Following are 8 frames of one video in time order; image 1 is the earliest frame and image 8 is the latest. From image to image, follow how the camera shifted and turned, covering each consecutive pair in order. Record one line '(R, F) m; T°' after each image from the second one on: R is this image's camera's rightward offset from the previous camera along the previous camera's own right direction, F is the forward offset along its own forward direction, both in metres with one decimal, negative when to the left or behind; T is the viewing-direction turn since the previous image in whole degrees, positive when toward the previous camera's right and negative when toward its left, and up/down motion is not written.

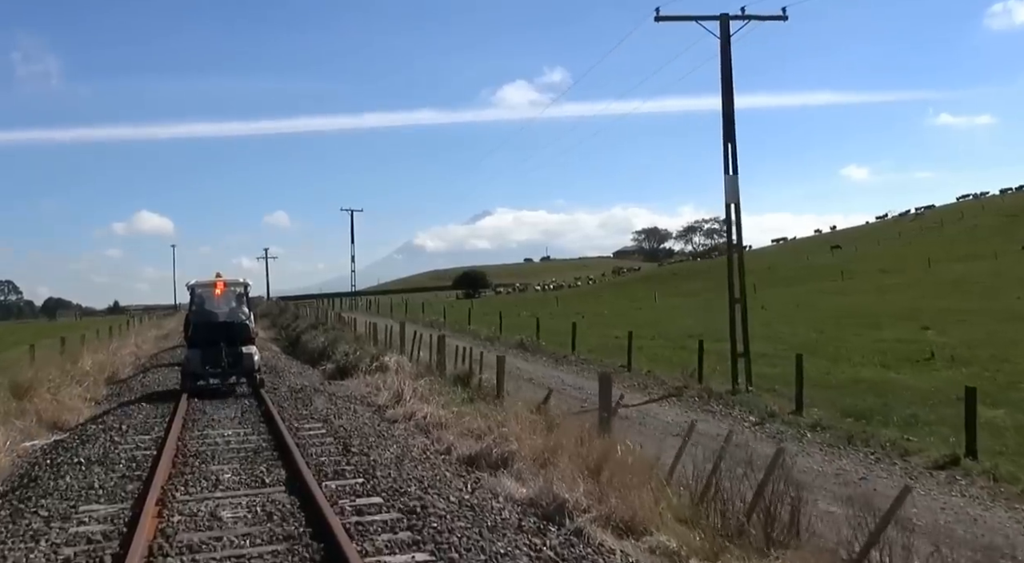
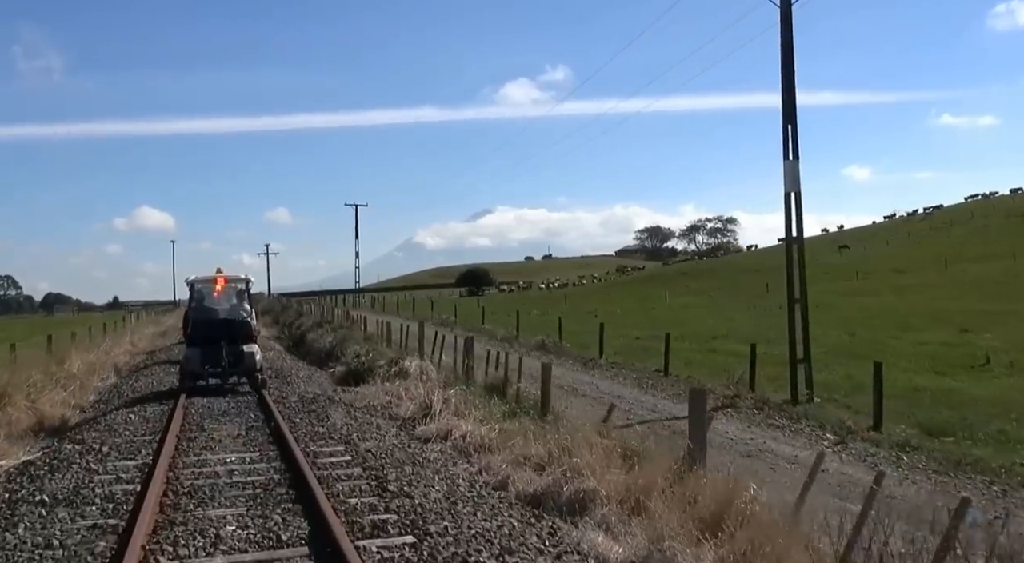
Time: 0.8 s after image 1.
(-0.8, +2.9) m; 0°
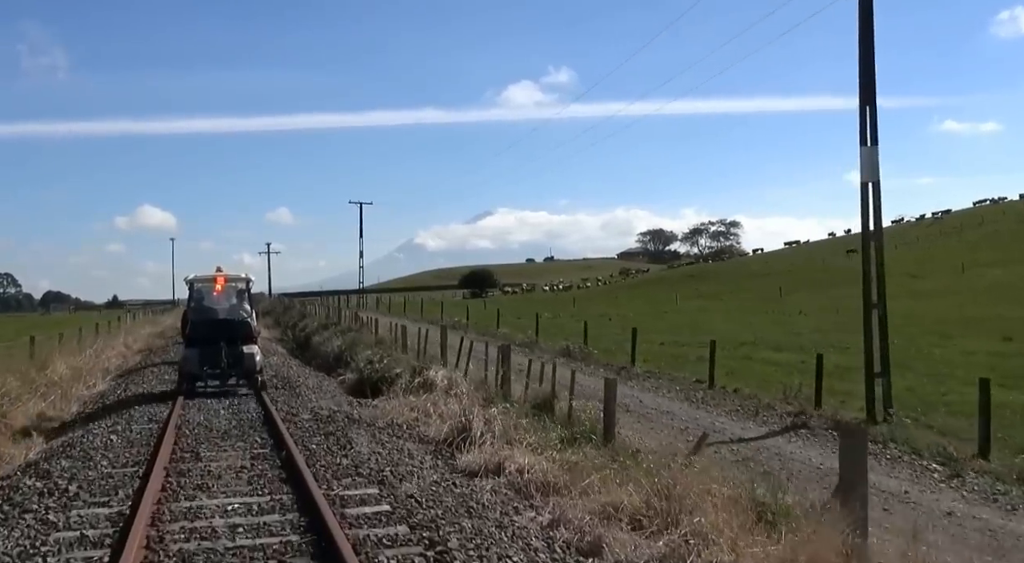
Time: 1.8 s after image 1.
(-0.8, +3.0) m; 0°
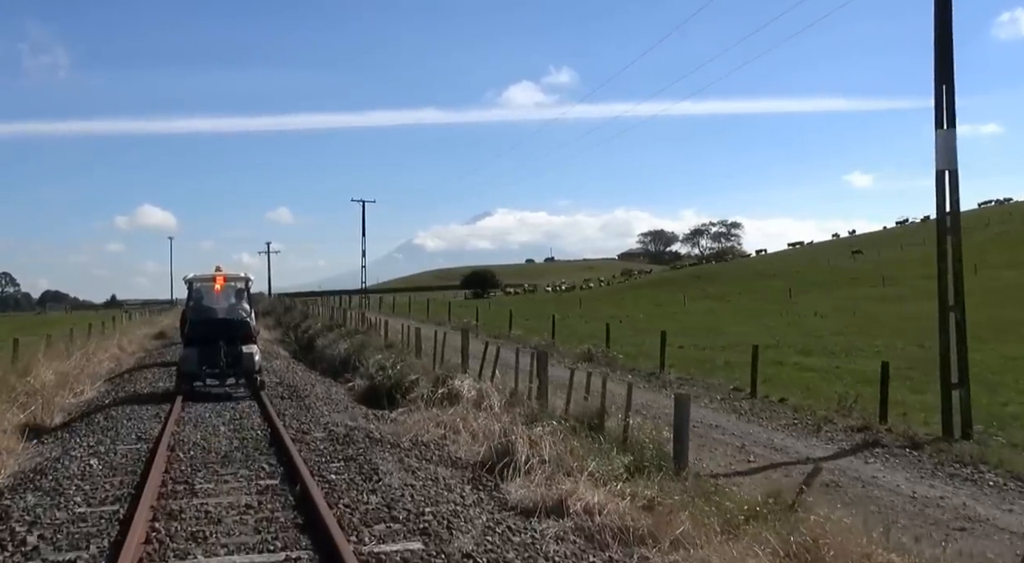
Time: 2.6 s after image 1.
(-0.7, +2.3) m; 0°
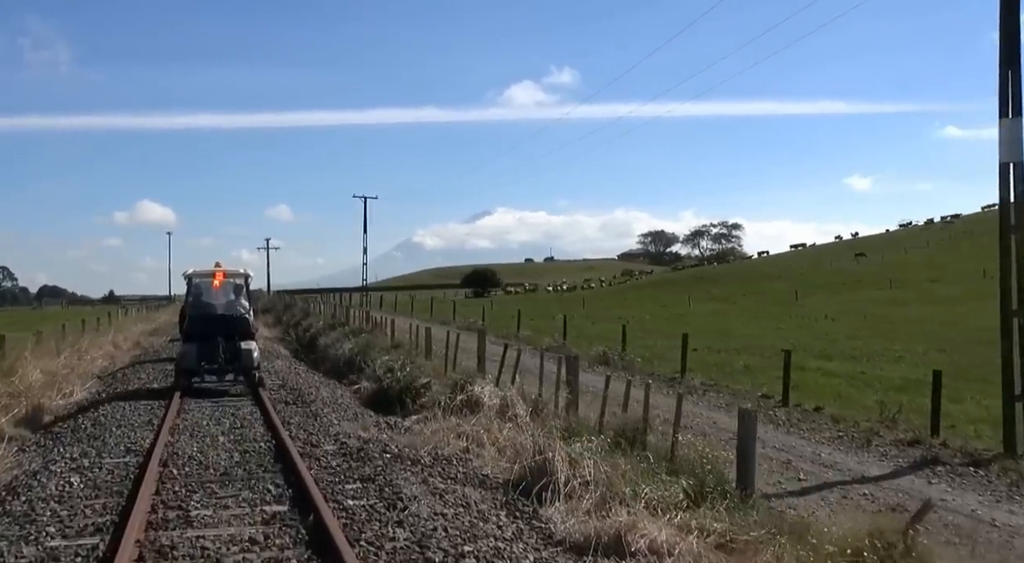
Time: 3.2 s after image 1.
(-0.5, +1.6) m; 0°
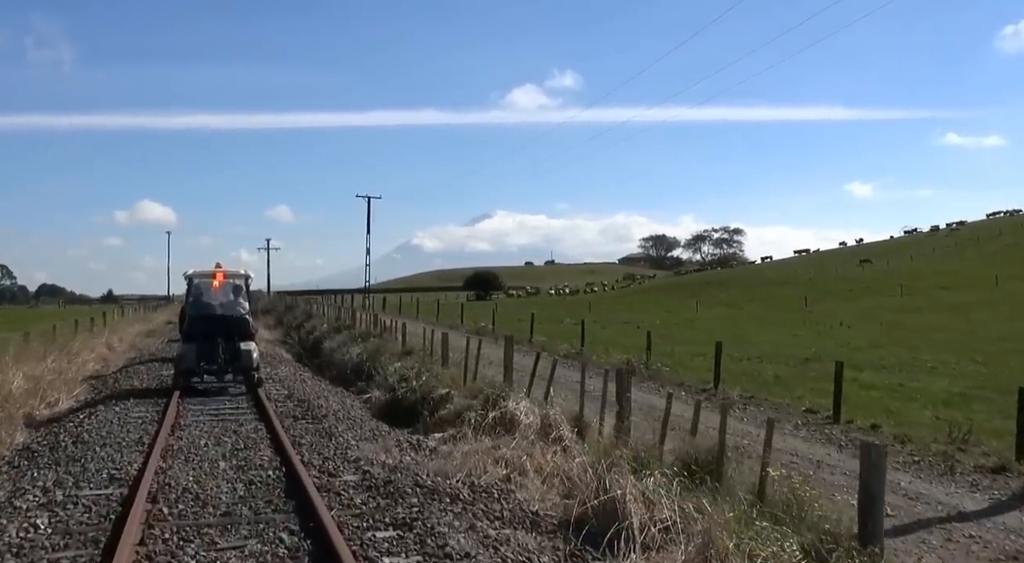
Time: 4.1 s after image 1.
(-0.6, +2.1) m; 0°
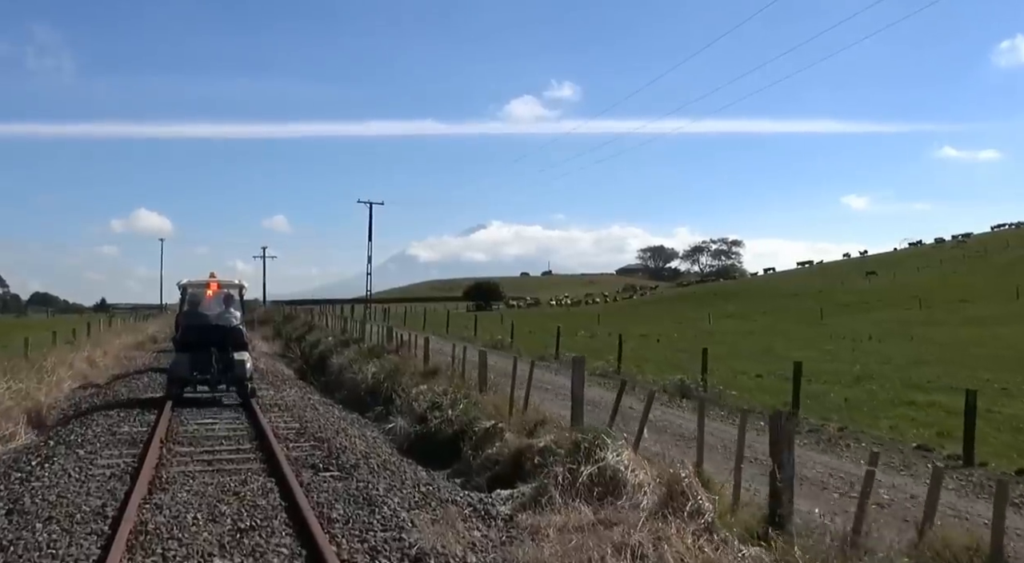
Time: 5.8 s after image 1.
(-1.2, +4.2) m; 0°
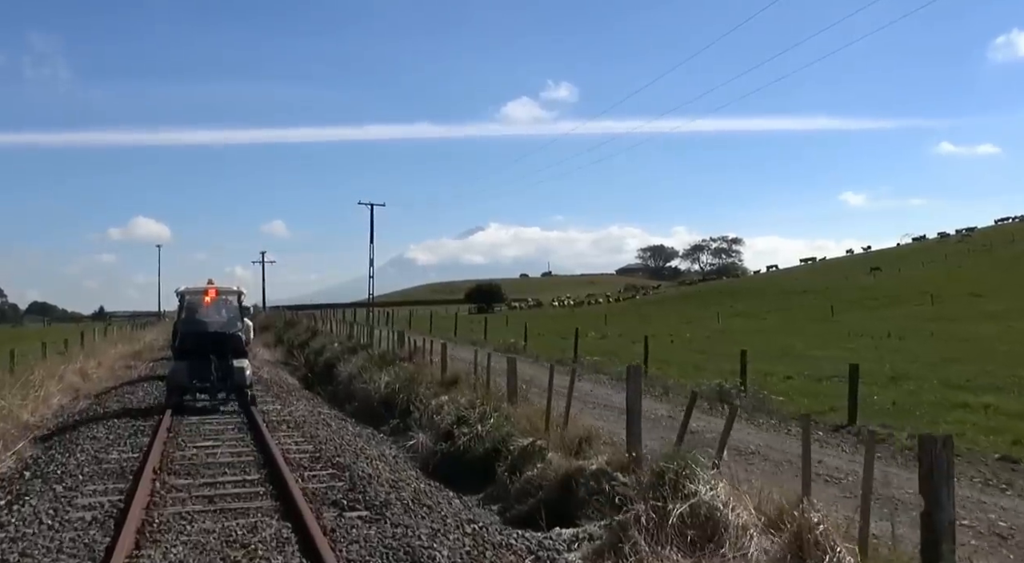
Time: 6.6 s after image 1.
(-0.6, +2.2) m; 0°
